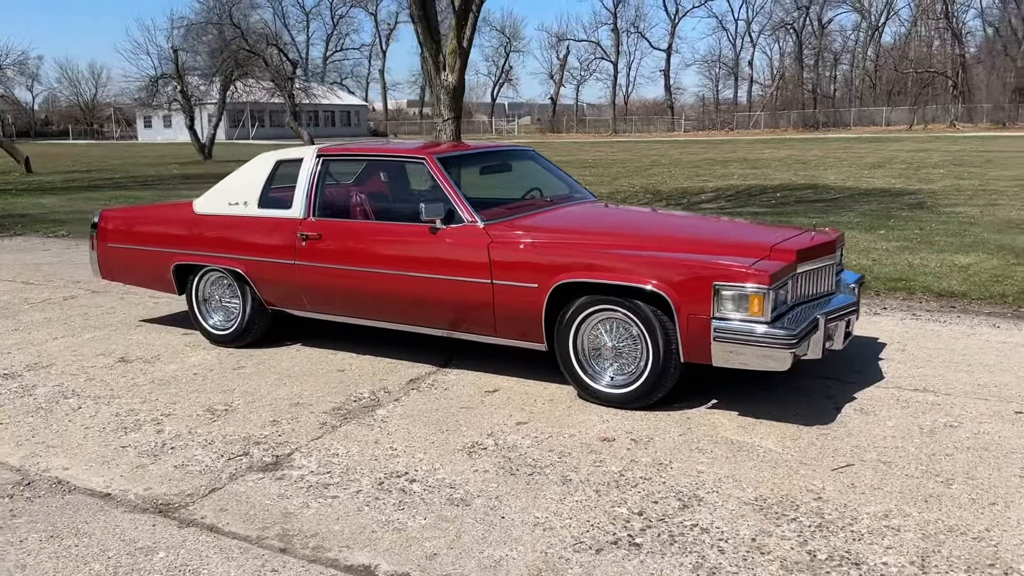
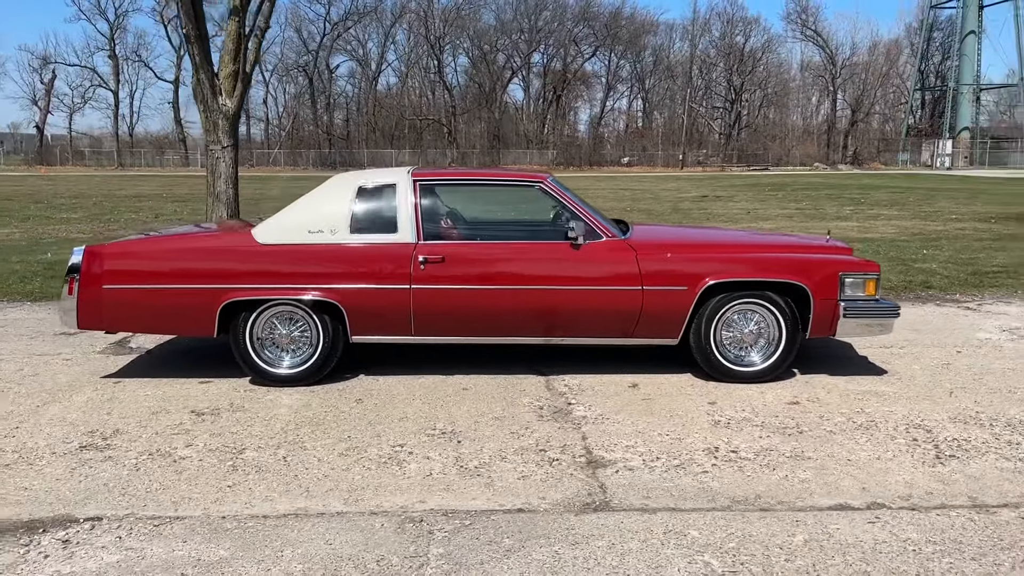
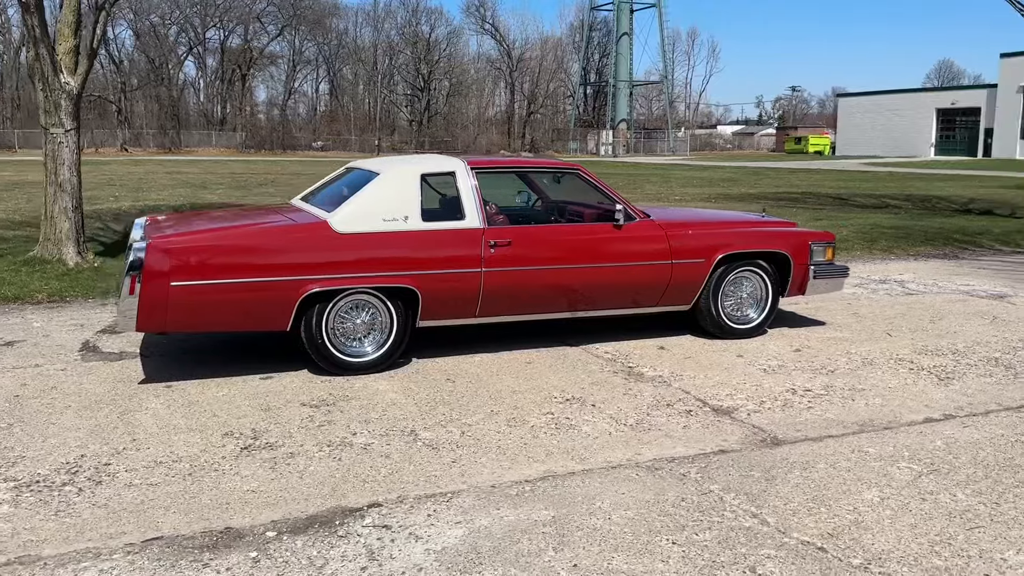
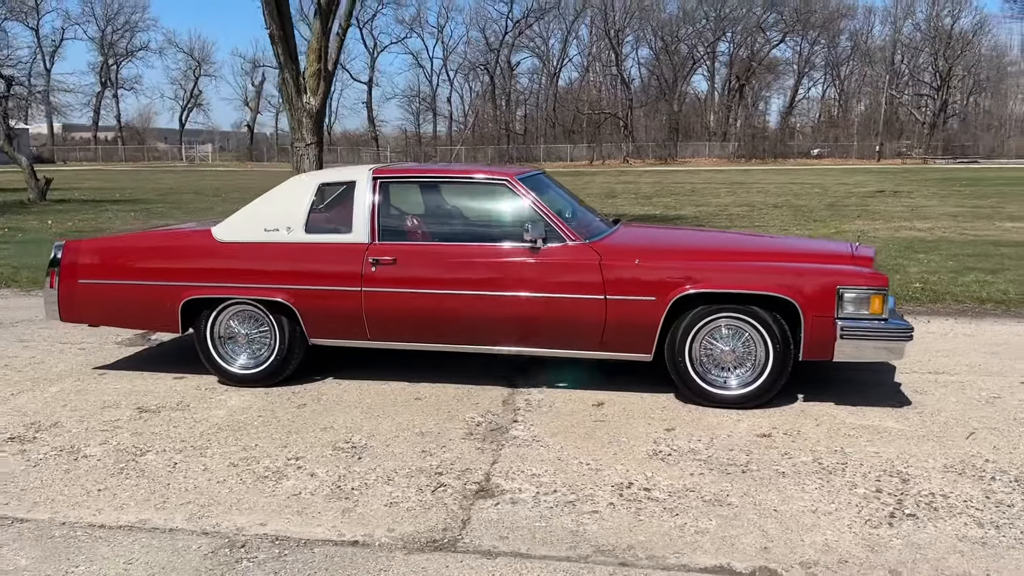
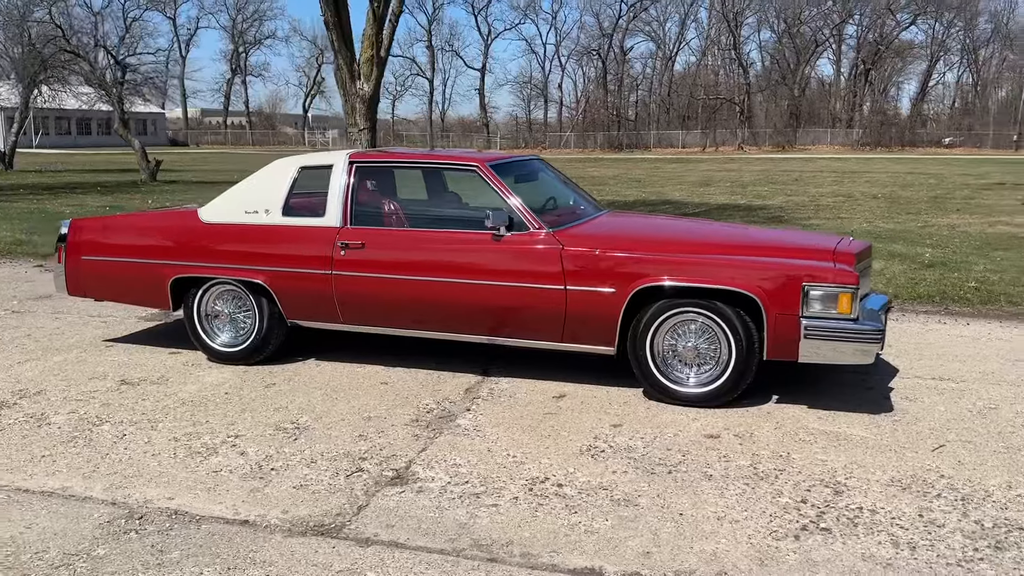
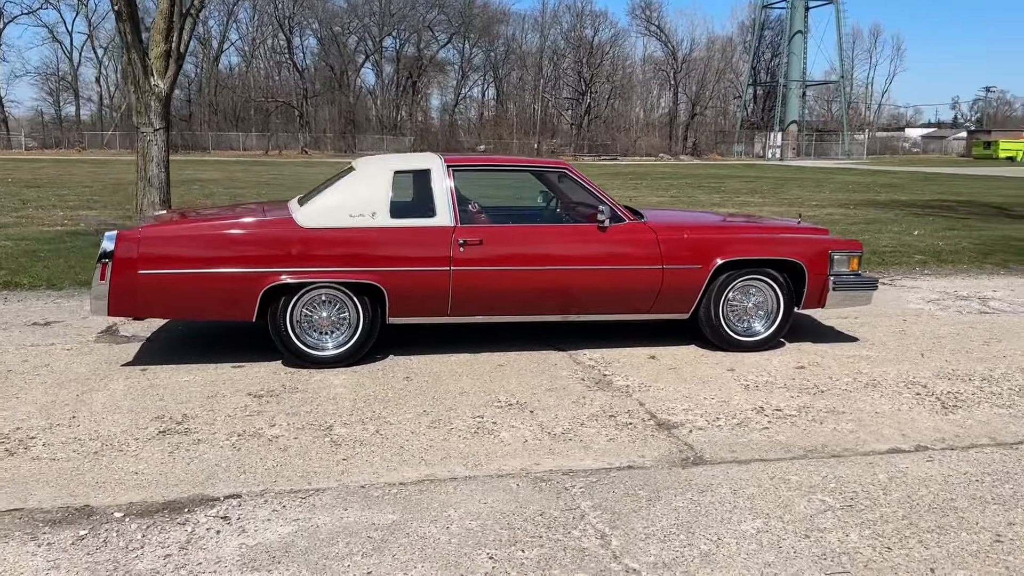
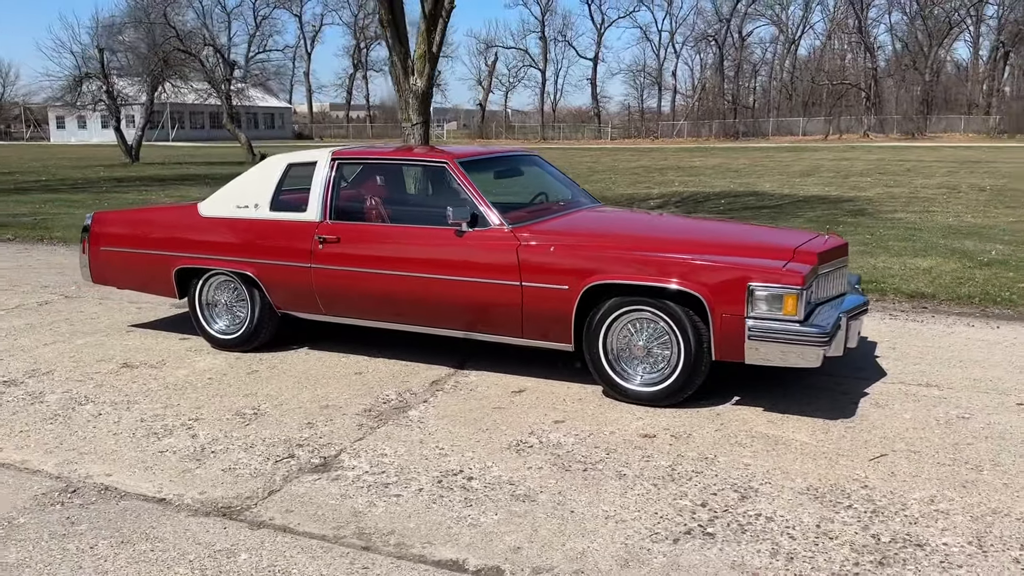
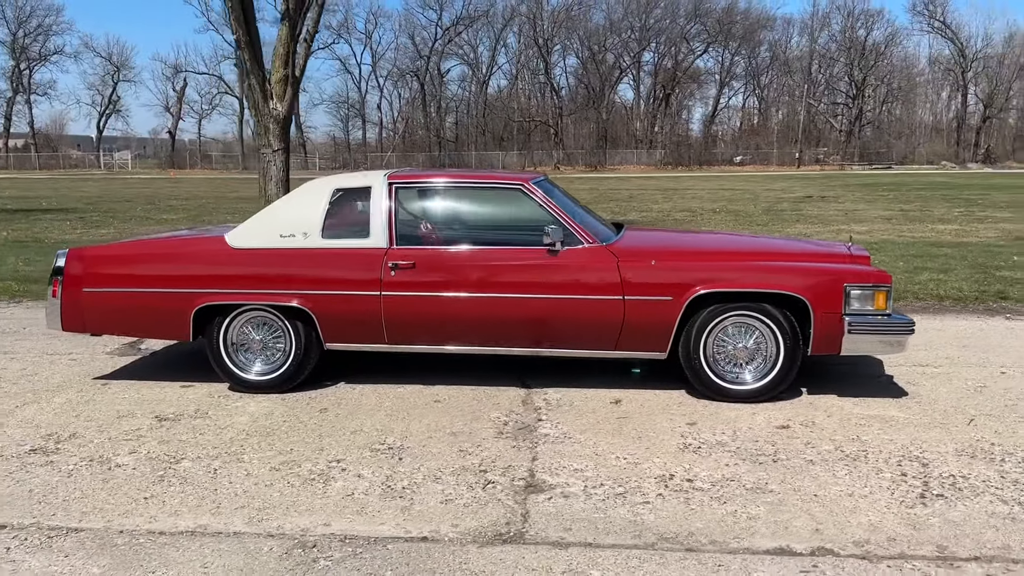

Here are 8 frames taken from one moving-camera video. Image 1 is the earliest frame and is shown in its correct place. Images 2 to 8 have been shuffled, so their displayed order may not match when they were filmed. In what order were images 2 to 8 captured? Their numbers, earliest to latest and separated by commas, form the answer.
7, 5, 4, 8, 2, 6, 3
